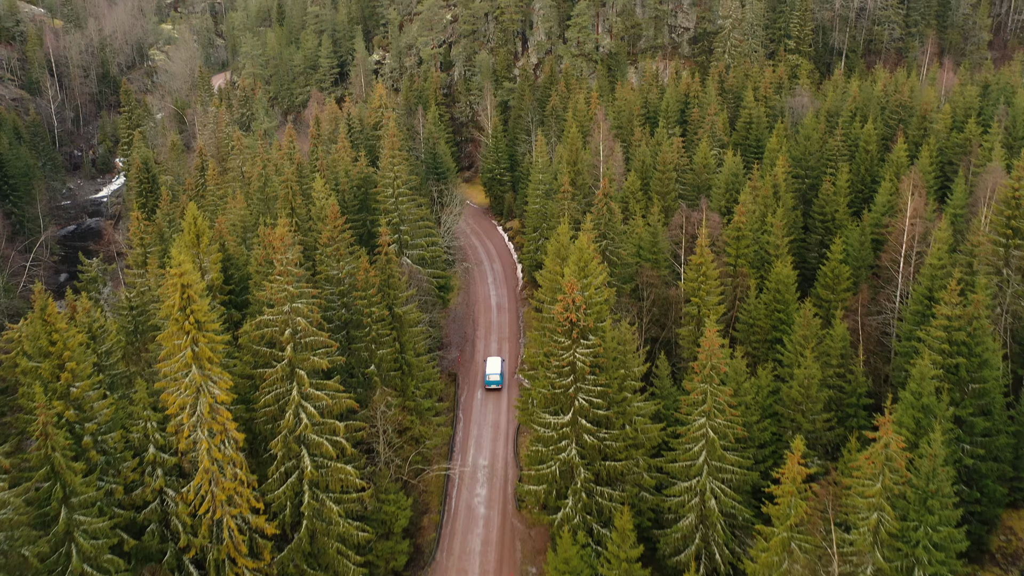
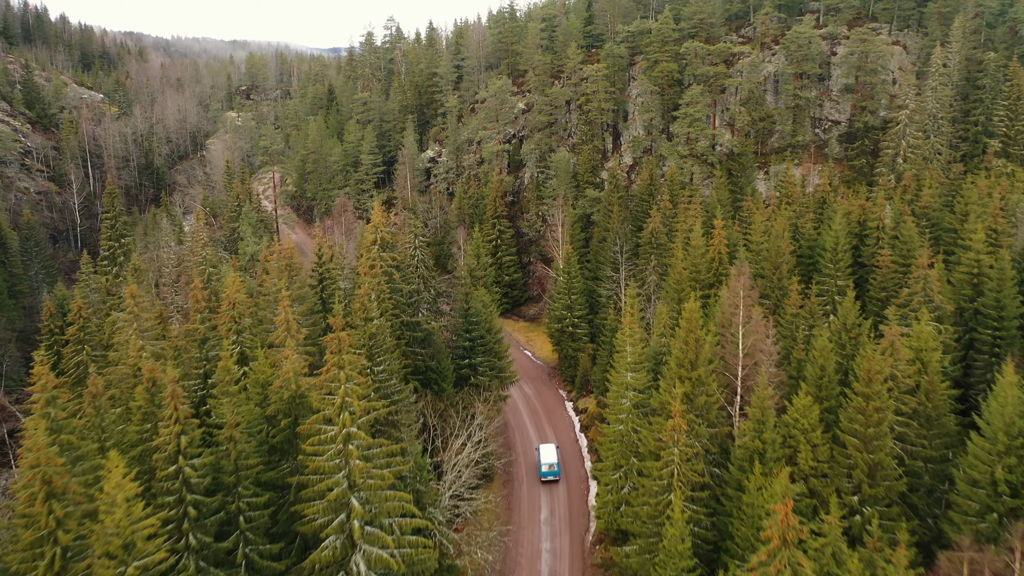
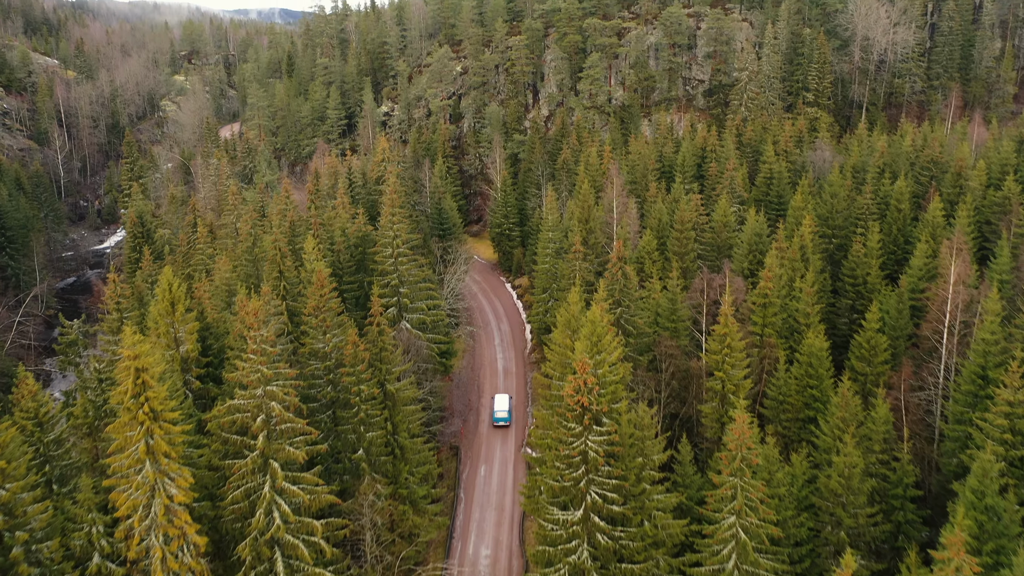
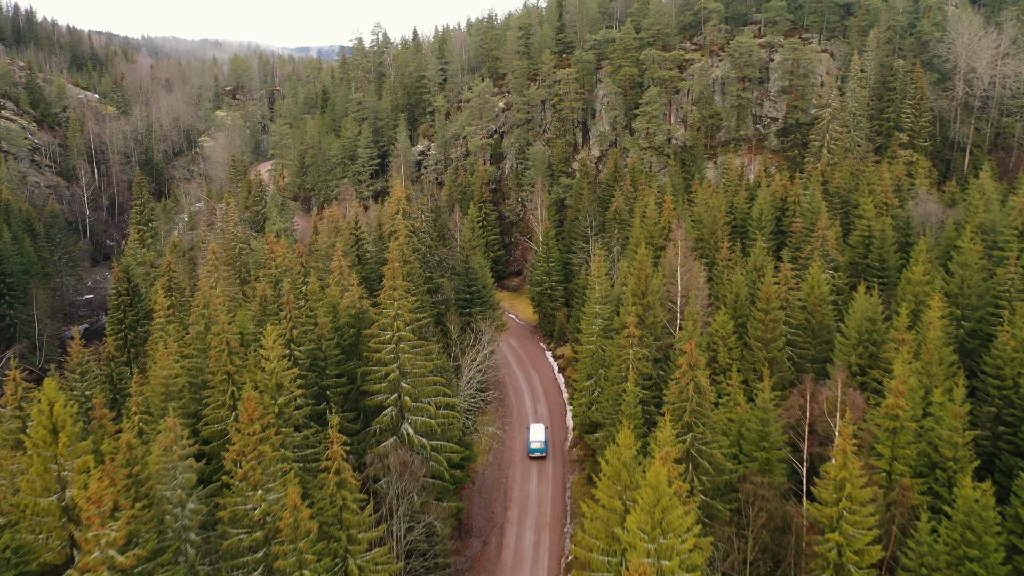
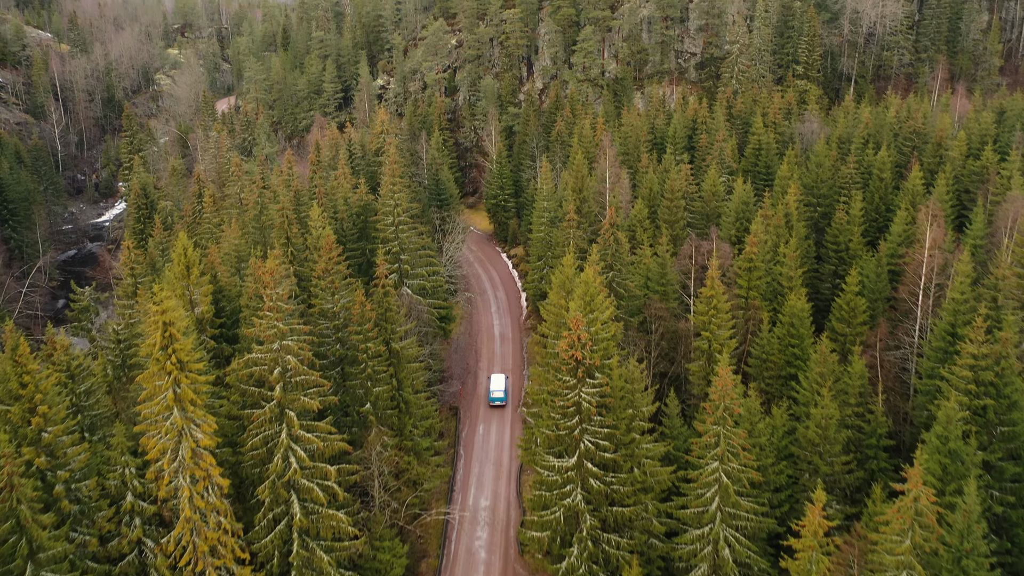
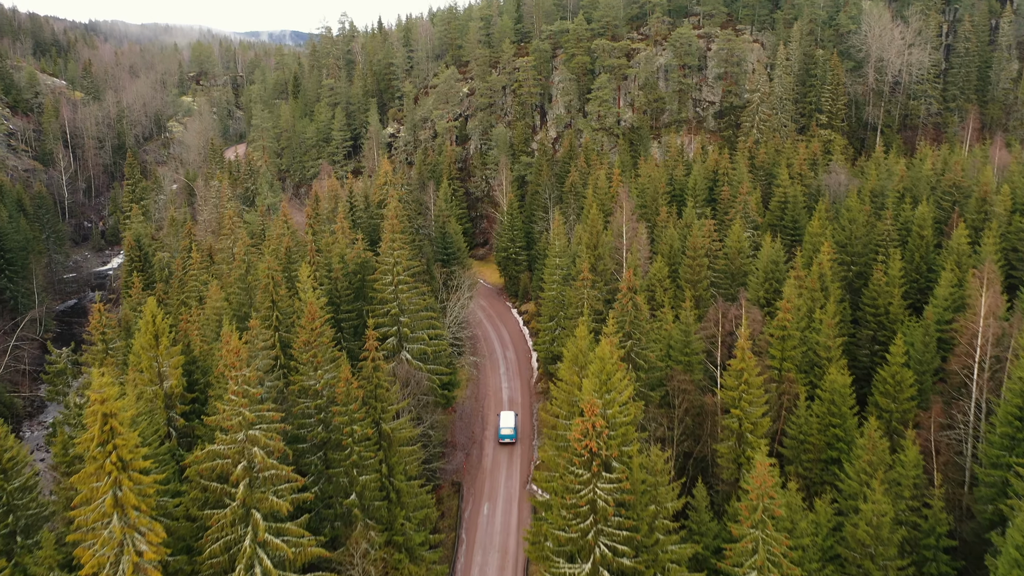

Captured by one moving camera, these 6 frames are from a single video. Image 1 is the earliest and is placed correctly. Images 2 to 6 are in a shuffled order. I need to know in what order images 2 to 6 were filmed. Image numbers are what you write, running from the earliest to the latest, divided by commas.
5, 3, 6, 4, 2
